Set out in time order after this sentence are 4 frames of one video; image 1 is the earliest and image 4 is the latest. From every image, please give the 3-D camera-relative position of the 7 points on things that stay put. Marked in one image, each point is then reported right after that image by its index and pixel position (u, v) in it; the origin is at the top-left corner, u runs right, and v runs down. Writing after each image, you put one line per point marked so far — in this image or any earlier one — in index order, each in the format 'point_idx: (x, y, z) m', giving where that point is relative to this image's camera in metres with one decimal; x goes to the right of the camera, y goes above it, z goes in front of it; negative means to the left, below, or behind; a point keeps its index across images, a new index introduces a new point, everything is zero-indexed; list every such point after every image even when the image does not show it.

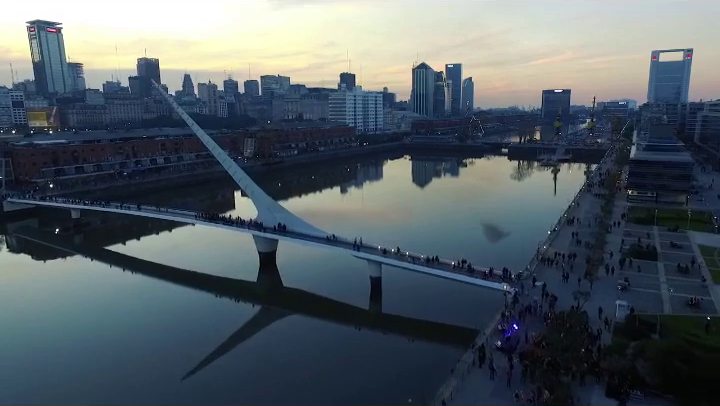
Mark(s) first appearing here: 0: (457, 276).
0: (+2.7, -2.1, +13.4) m
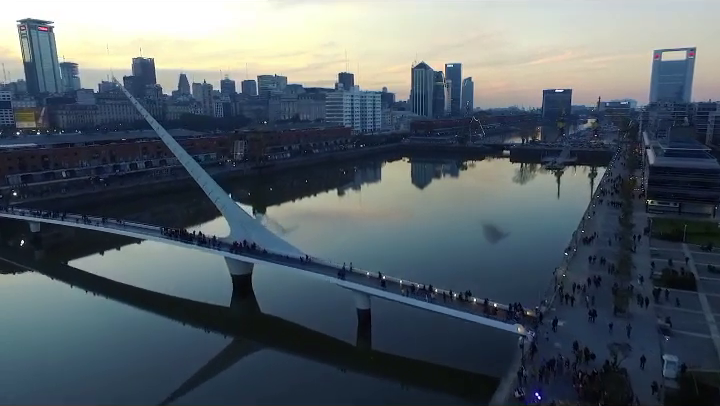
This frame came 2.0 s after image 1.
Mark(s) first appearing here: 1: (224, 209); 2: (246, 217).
0: (+2.3, -2.6, +11.1) m
1: (-4.5, -0.2, +15.7) m
2: (-3.7, -0.5, +15.4) m
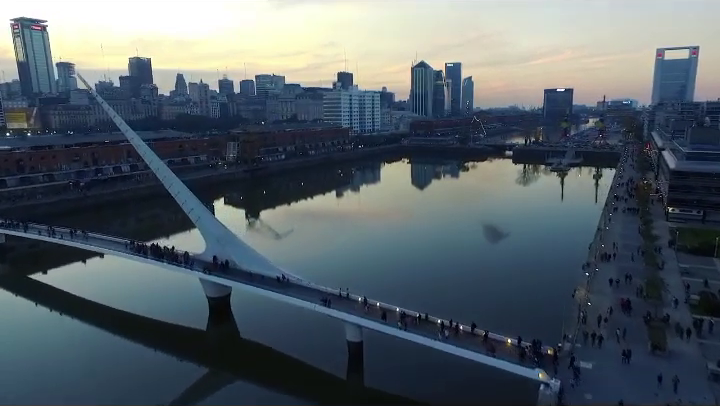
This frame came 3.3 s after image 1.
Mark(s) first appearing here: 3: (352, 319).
0: (+2.1, -2.9, +9.3) m
1: (-4.7, -0.5, +13.9) m
2: (-4.0, -0.8, +13.6) m
3: (-0.2, -2.6, +10.7) m
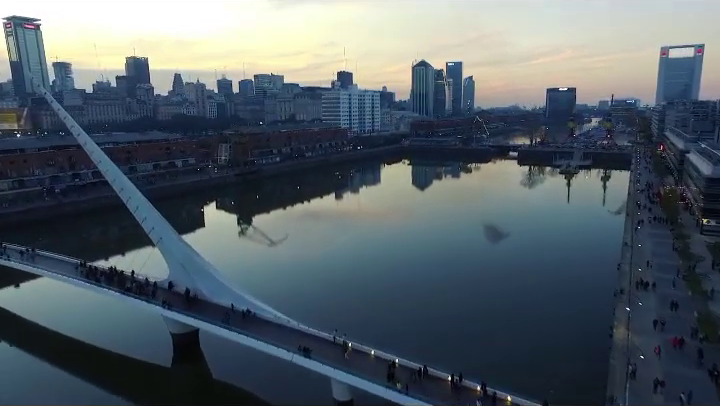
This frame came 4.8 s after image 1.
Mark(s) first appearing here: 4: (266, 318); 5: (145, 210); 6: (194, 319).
0: (+1.9, -3.3, +7.1) m
1: (-4.9, -1.0, +11.7) m
2: (-4.1, -1.2, +11.4) m
3: (-0.4, -3.0, +8.5) m
4: (-2.0, -2.4, +10.2) m
5: (-5.4, -0.2, +12.2) m
6: (-3.5, -2.5, +10.2) m
